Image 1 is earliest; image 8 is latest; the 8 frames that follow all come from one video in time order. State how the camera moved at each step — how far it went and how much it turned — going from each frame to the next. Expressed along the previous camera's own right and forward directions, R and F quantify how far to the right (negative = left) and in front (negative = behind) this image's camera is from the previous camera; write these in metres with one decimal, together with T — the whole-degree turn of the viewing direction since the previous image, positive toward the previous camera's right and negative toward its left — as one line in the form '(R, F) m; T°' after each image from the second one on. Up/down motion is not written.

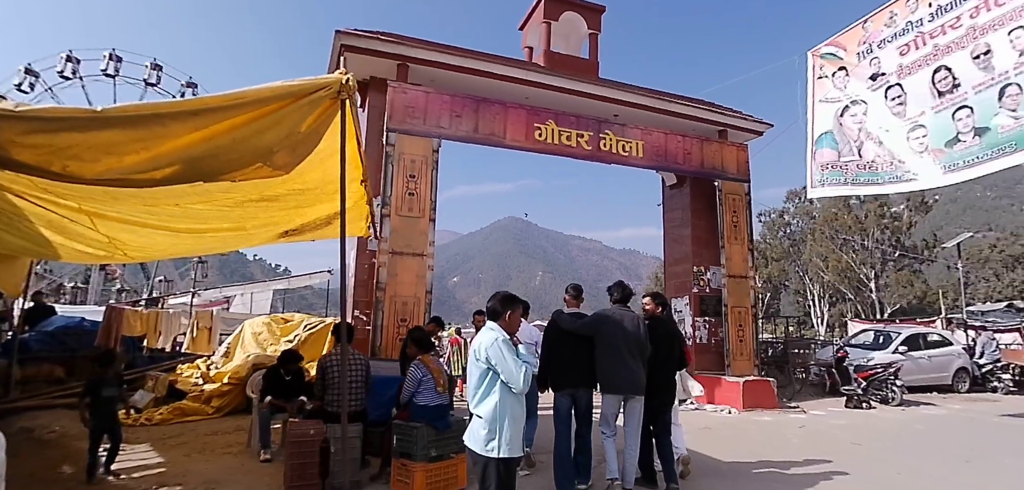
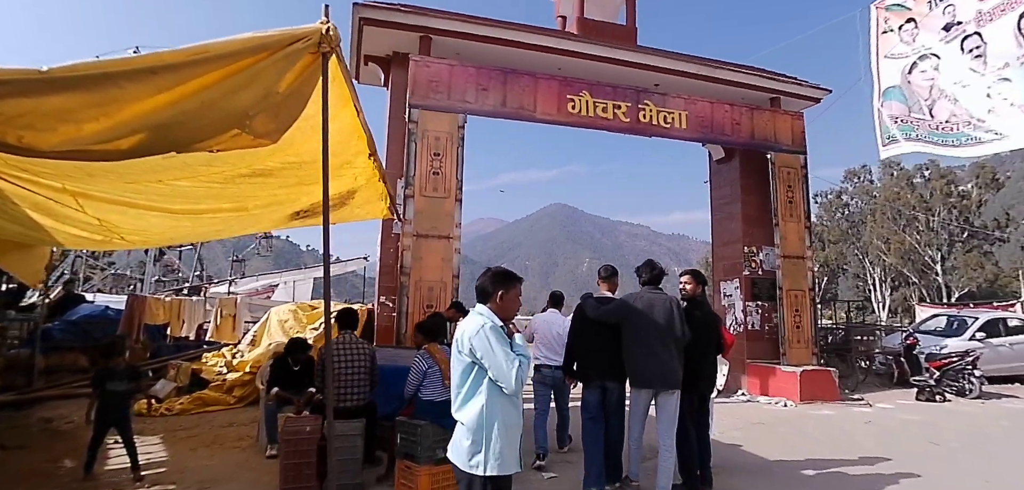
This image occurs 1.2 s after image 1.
(+0.3, +0.7) m; -5°
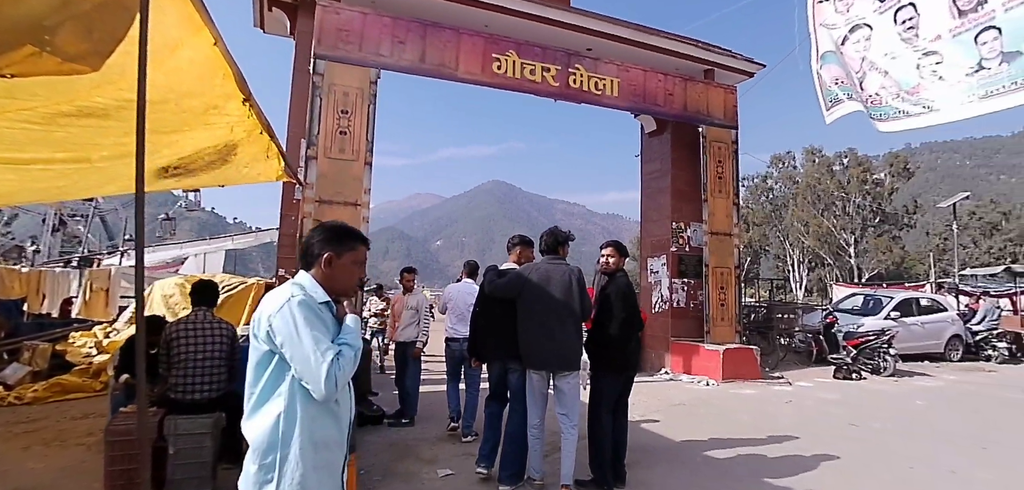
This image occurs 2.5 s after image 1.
(+0.4, +0.7) m; +6°
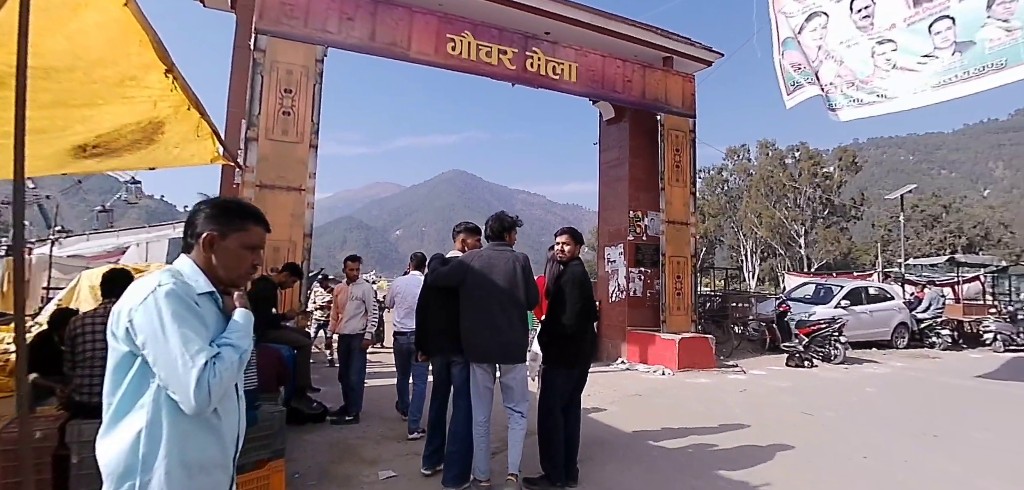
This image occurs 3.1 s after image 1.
(+0.1, +0.3) m; +4°
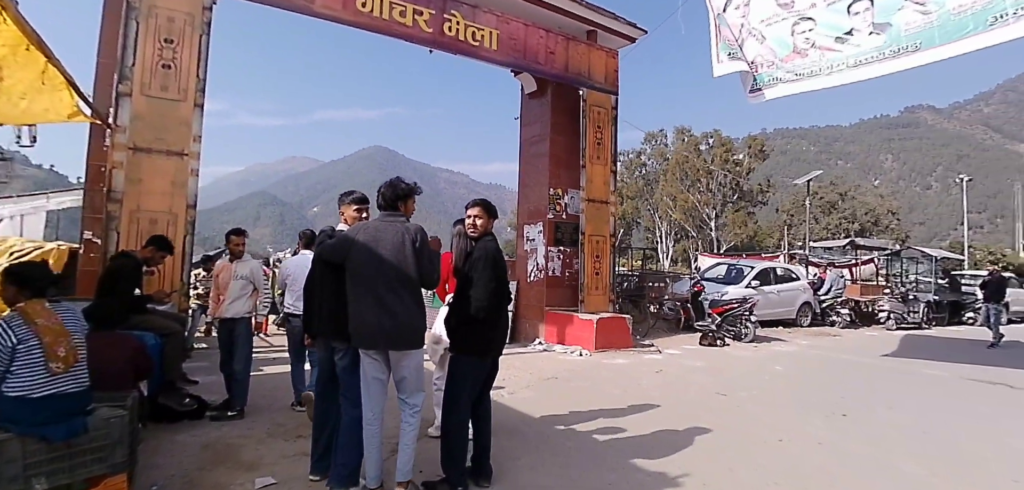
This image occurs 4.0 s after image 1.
(+0.1, +0.4) m; +8°
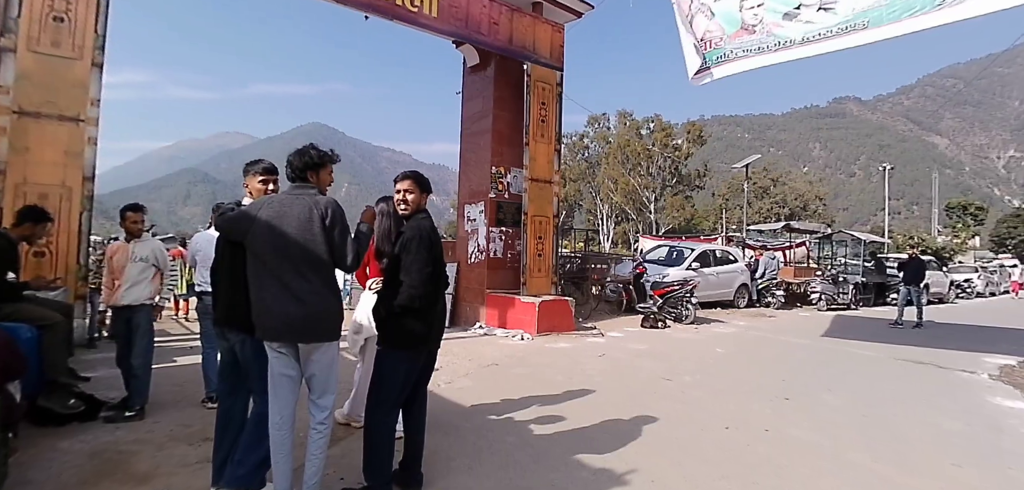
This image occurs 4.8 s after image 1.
(0.0, +0.3) m; +6°
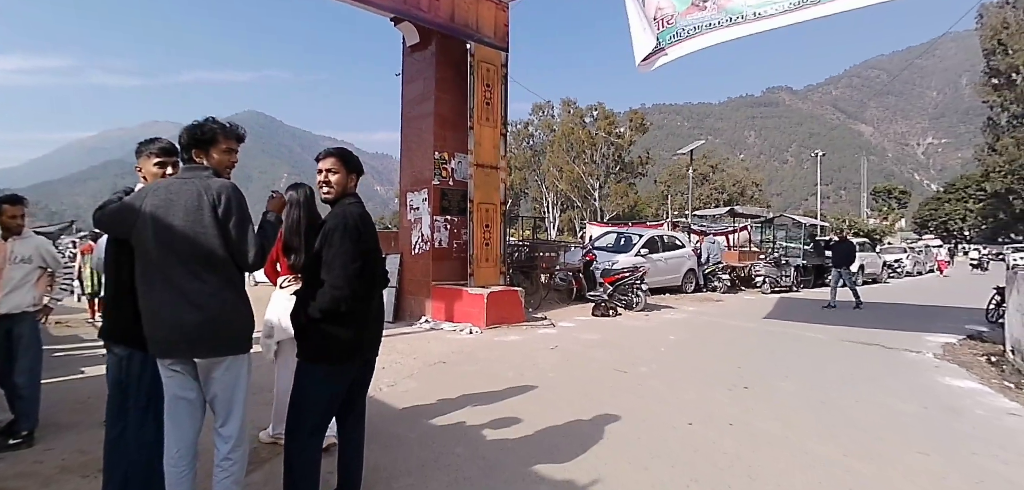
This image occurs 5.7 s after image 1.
(0.0, +0.3) m; +6°
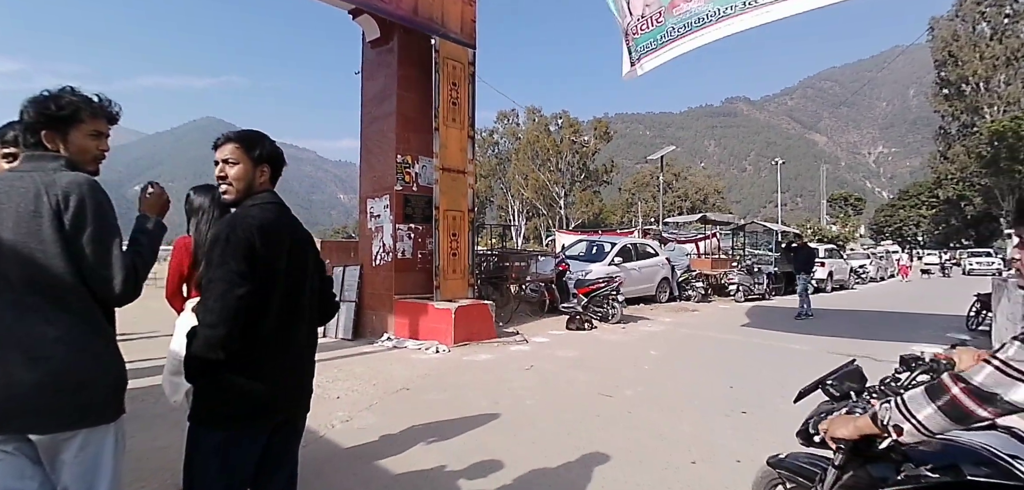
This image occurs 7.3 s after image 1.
(0.0, +0.4) m; +4°
